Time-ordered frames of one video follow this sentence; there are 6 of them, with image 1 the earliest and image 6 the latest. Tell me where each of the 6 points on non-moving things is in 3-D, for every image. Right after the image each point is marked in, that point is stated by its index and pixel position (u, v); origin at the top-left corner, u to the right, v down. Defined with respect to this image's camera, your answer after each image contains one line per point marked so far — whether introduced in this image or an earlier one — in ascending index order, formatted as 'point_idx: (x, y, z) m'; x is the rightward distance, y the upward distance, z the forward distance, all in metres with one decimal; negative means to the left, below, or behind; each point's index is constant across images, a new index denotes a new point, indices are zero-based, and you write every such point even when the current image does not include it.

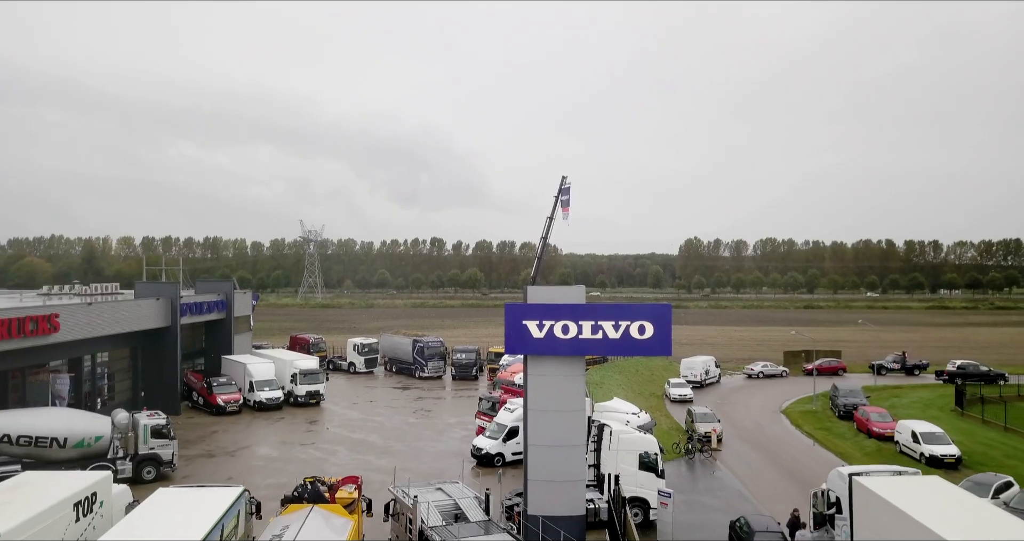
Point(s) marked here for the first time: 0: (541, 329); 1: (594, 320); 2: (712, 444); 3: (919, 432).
0: (+0.5, -1.0, +11.2) m
1: (+1.5, -0.9, +11.2) m
2: (+5.8, -5.2, +18.5) m
3: (+10.8, -4.3, +16.7) m
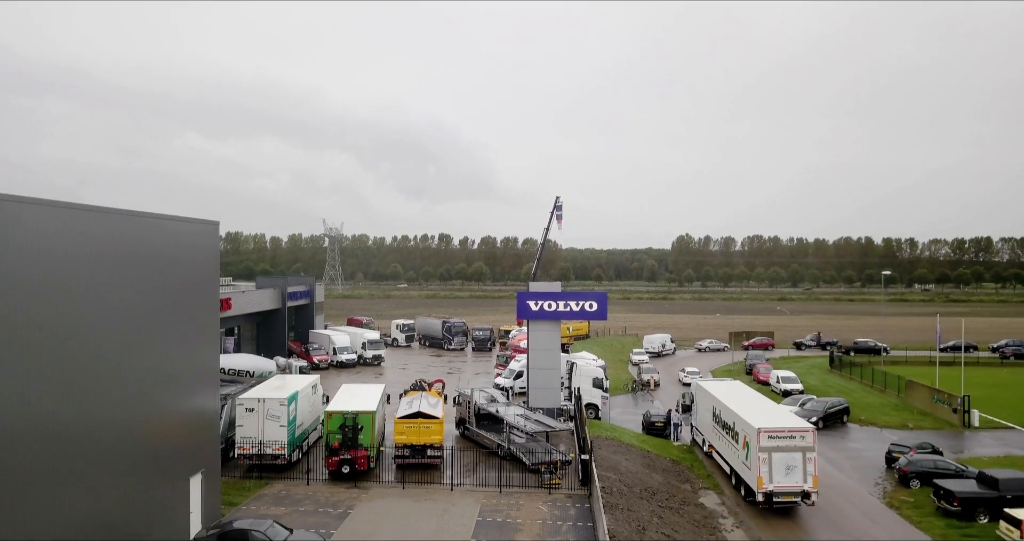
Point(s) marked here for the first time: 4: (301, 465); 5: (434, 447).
0: (+0.8, -1.1, +20.3) m
1: (+1.8, -1.0, +20.3) m
2: (+6.1, -5.2, +27.7) m
3: (+11.1, -4.4, +25.9) m
4: (-5.5, -5.1, +16.3) m
5: (-2.0, -4.6, +16.3) m
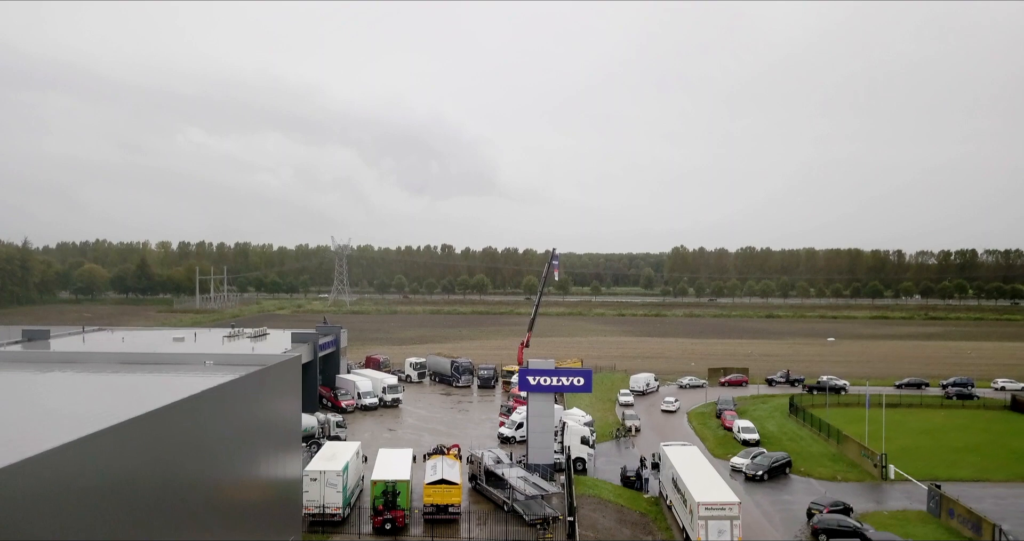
0: (+0.9, -4.4, +25.0) m
1: (+1.9, -4.2, +25.0) m
2: (+6.2, -8.4, +32.3) m
3: (+11.2, -7.7, +30.6) m
4: (-5.4, -8.4, +20.9) m
5: (-2.0, -7.9, +20.9) m
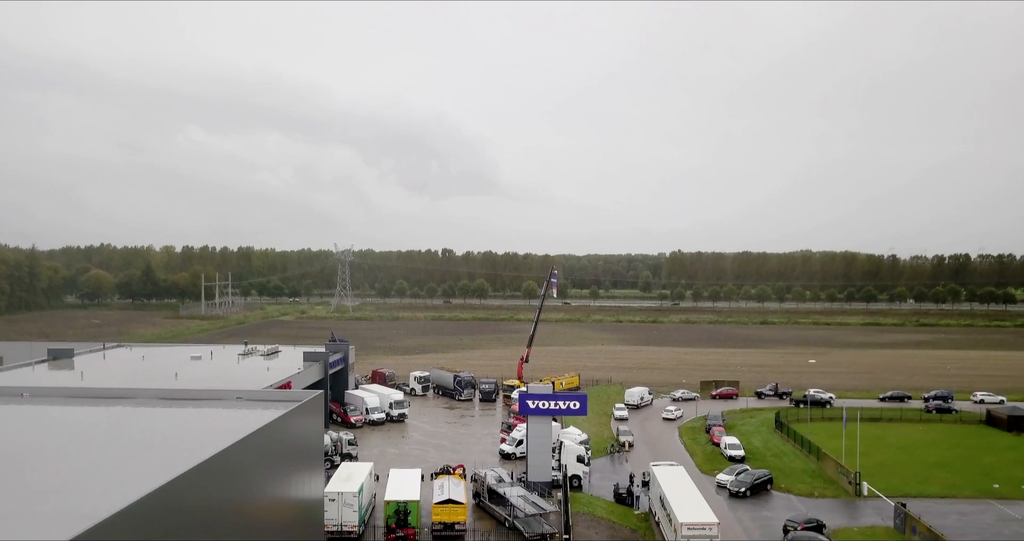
0: (+0.9, -5.8, +26.9) m
1: (+1.9, -5.6, +26.9) m
2: (+6.2, -9.8, +34.3) m
3: (+11.2, -9.0, +32.5) m
4: (-5.4, -9.7, +22.9) m
5: (-1.9, -9.3, +22.9) m
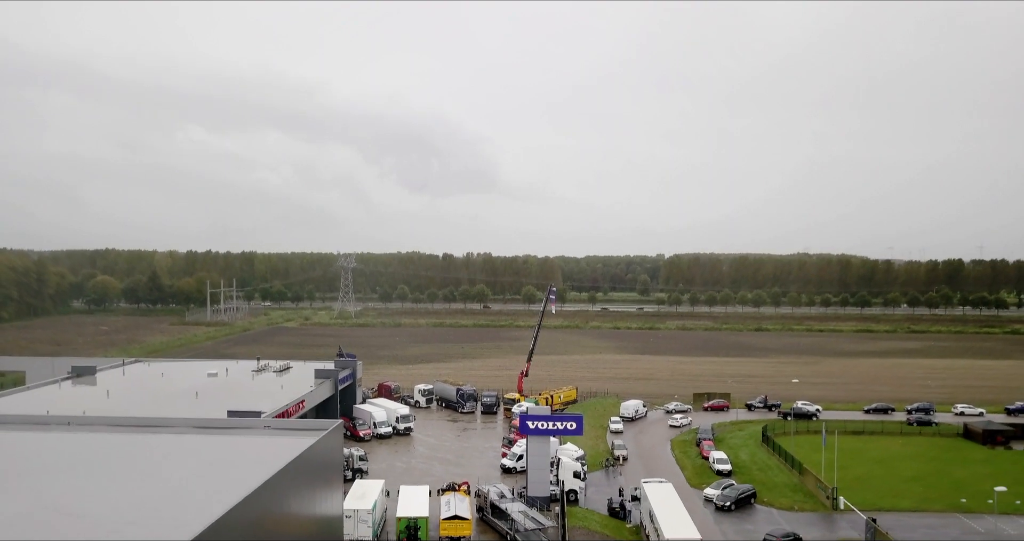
0: (+1.0, -7.1, +28.9) m
1: (+2.0, -7.0, +28.9) m
2: (+6.3, -11.1, +36.3) m
3: (+11.3, -10.4, +34.5) m
4: (-5.4, -11.1, +24.9) m
5: (-1.9, -10.7, +24.9) m
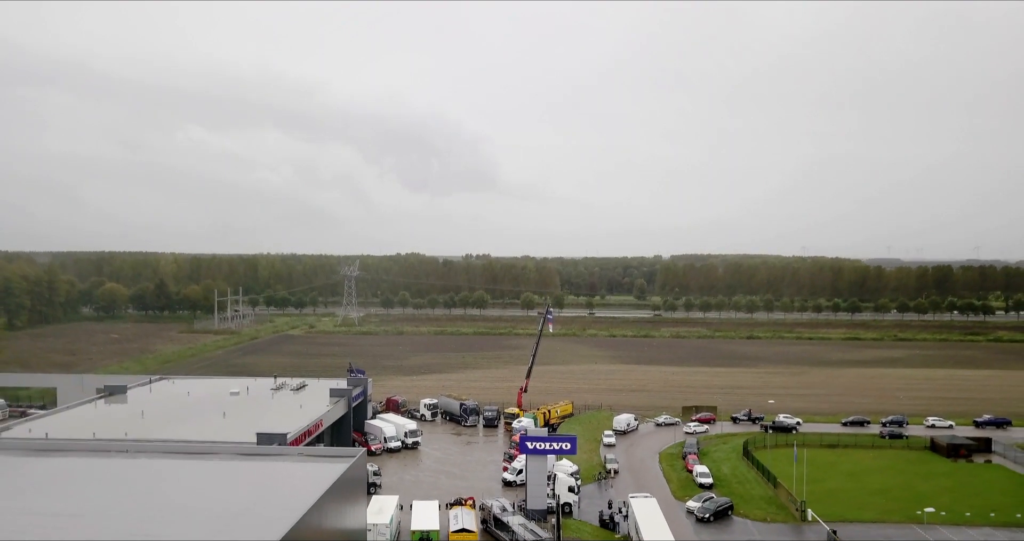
0: (+1.0, -9.0, +32.0) m
1: (+2.0, -8.8, +32.0) m
2: (+6.3, -12.9, +39.4) m
3: (+11.3, -12.2, +37.7) m
4: (-5.3, -12.9, +28.0) m
5: (-1.8, -12.5, +28.0) m
